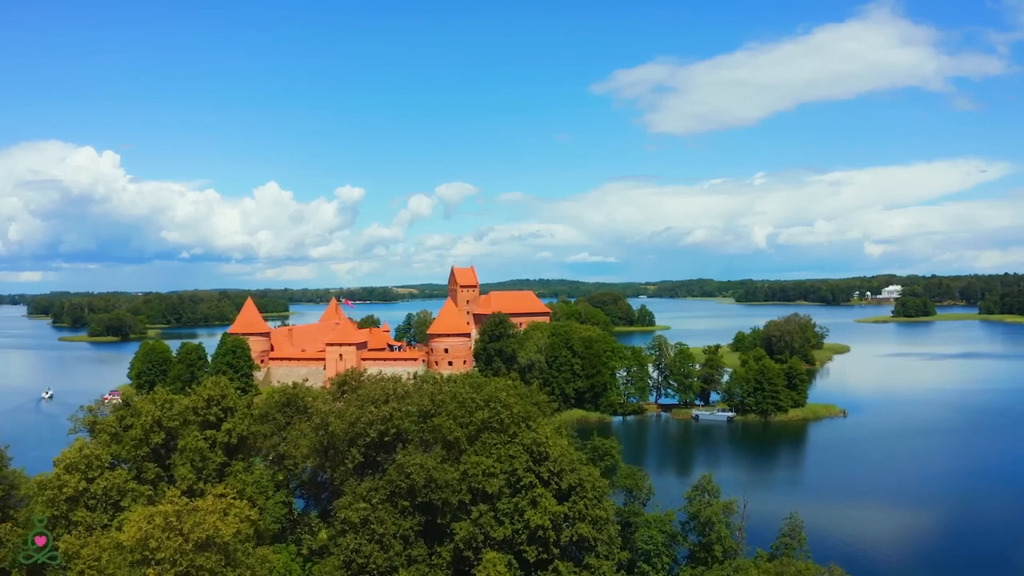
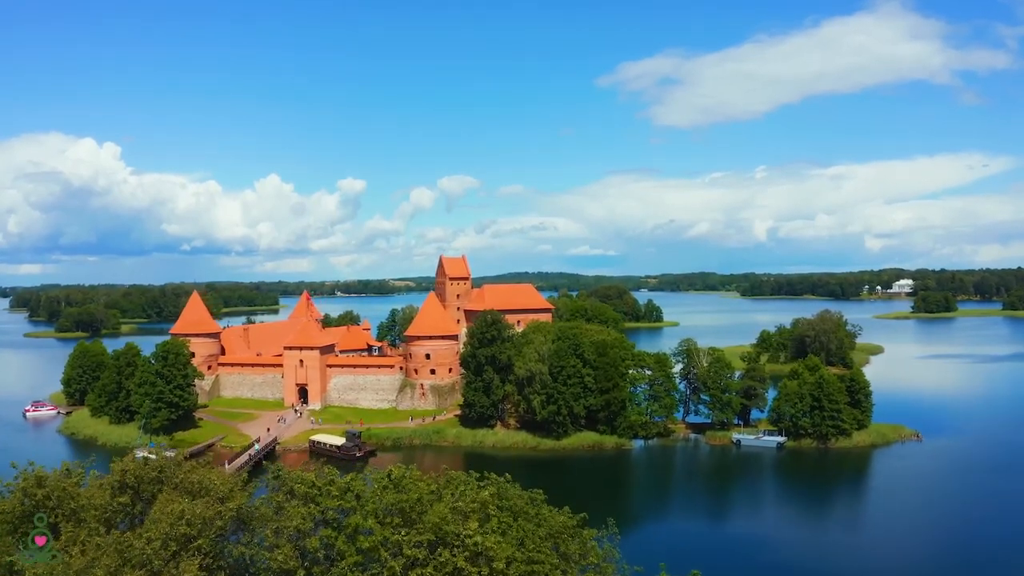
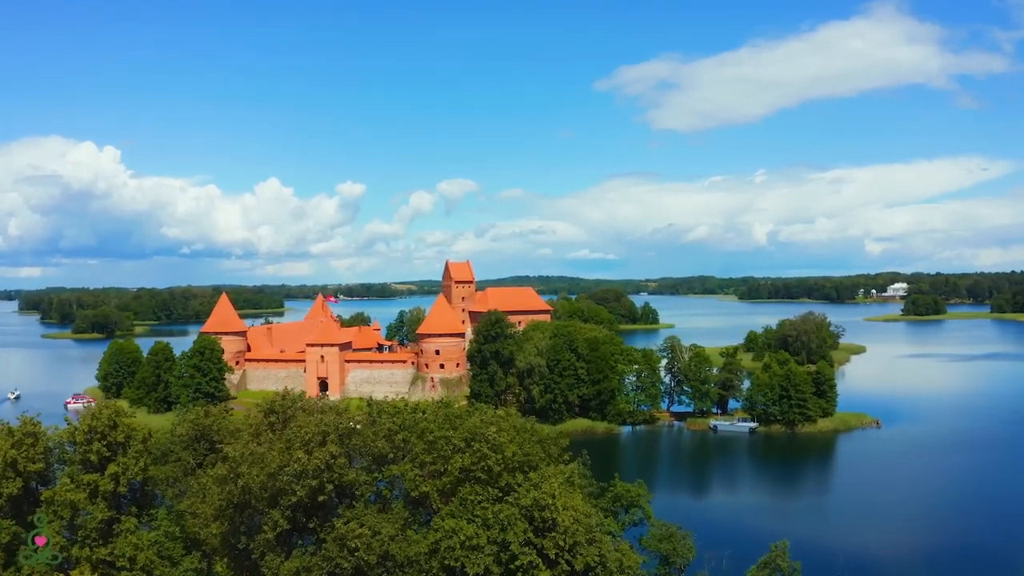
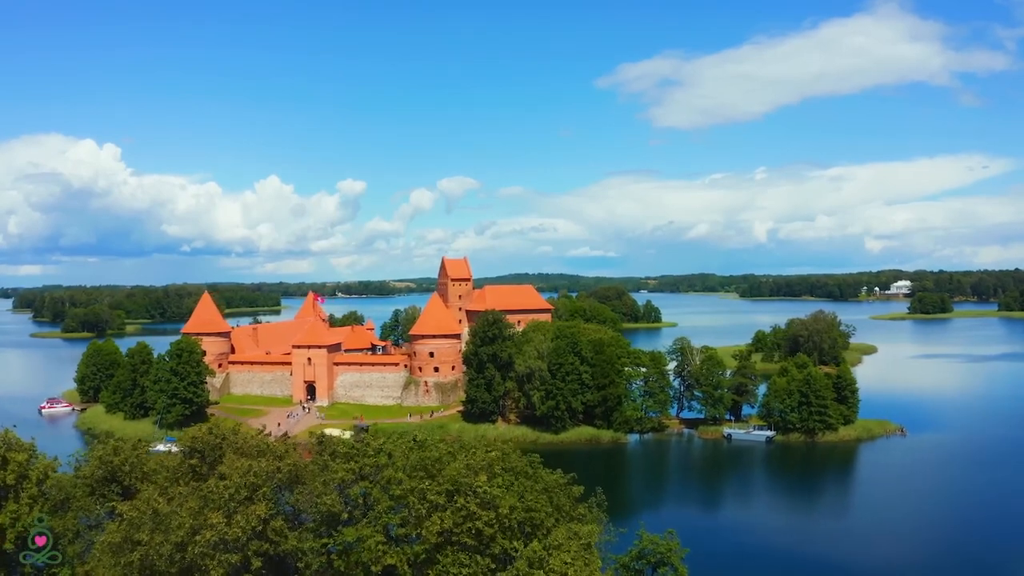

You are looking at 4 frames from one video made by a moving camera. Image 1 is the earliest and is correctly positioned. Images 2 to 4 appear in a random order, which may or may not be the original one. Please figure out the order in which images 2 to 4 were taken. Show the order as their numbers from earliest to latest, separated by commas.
3, 4, 2
